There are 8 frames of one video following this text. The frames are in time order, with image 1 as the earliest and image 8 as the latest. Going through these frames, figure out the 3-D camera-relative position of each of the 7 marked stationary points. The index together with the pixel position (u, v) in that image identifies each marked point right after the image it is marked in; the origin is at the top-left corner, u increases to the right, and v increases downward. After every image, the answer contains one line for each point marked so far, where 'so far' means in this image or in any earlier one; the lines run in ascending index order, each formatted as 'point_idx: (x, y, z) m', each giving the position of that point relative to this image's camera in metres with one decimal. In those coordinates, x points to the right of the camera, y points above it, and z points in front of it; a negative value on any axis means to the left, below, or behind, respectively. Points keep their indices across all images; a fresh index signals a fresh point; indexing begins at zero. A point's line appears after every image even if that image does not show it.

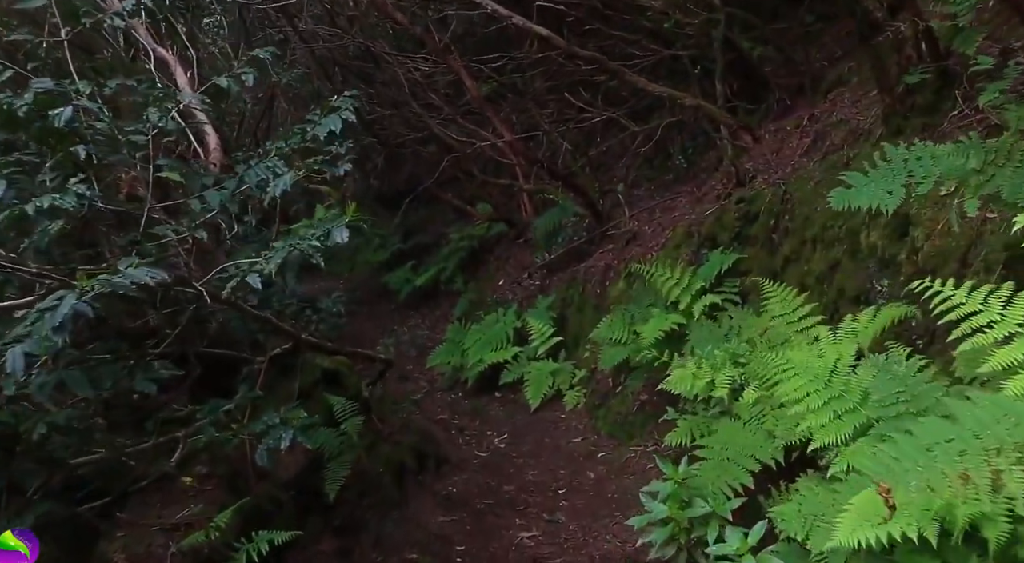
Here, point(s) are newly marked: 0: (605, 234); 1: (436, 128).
0: (+1.1, +0.6, +11.0) m
1: (-1.1, +2.3, +13.6) m
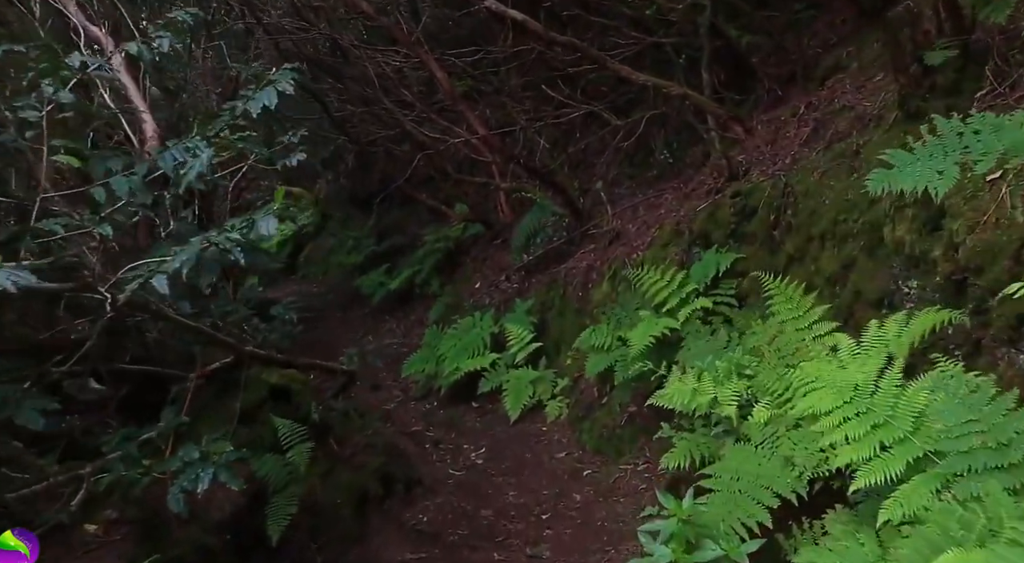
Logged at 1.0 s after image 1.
0: (+0.8, +0.5, +10.4) m
1: (-1.5, +2.2, +13.0) m
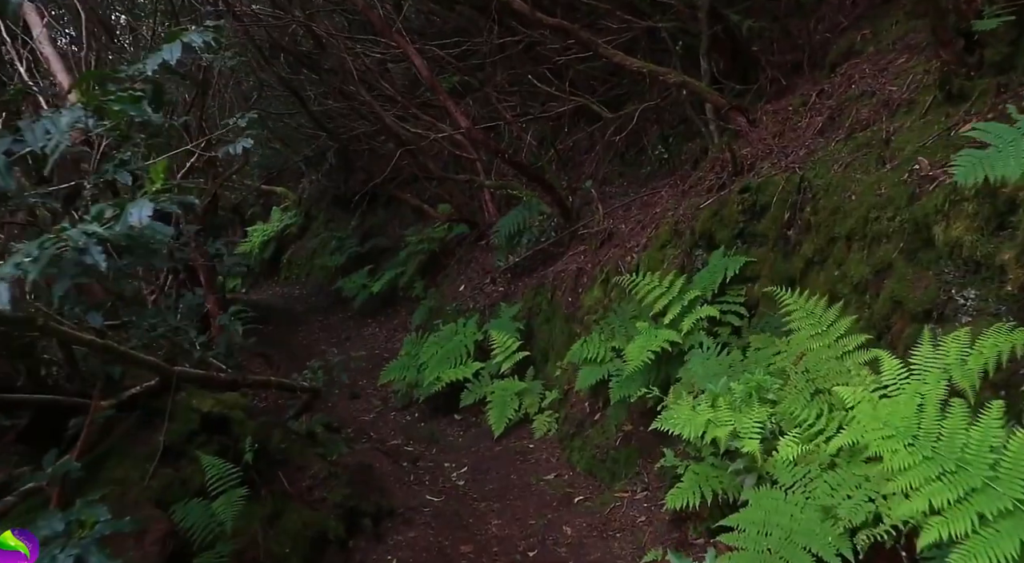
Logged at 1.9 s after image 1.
0: (+0.7, +0.5, +9.8) m
1: (-1.7, +2.2, +12.3) m
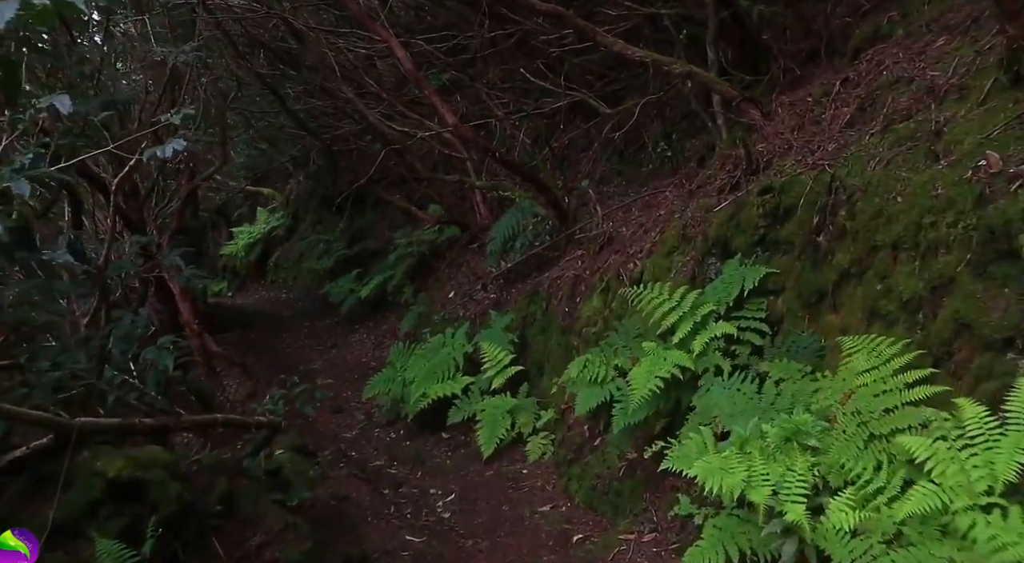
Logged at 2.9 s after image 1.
0: (+0.6, +0.4, +9.1) m
1: (-1.8, +2.1, +11.7) m
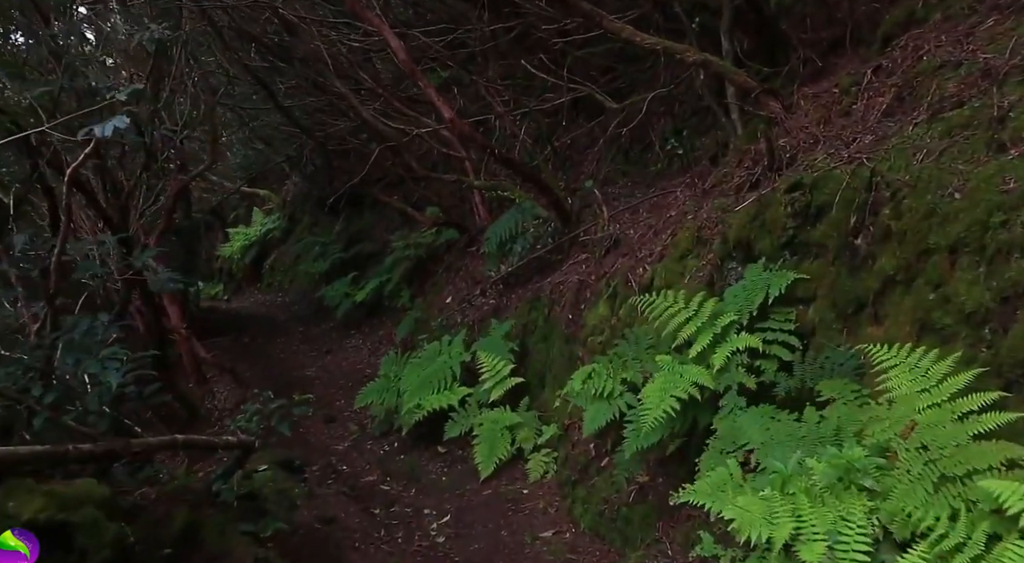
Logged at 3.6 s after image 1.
0: (+0.6, +0.4, +8.7) m
1: (-1.8, +2.1, +11.2) m
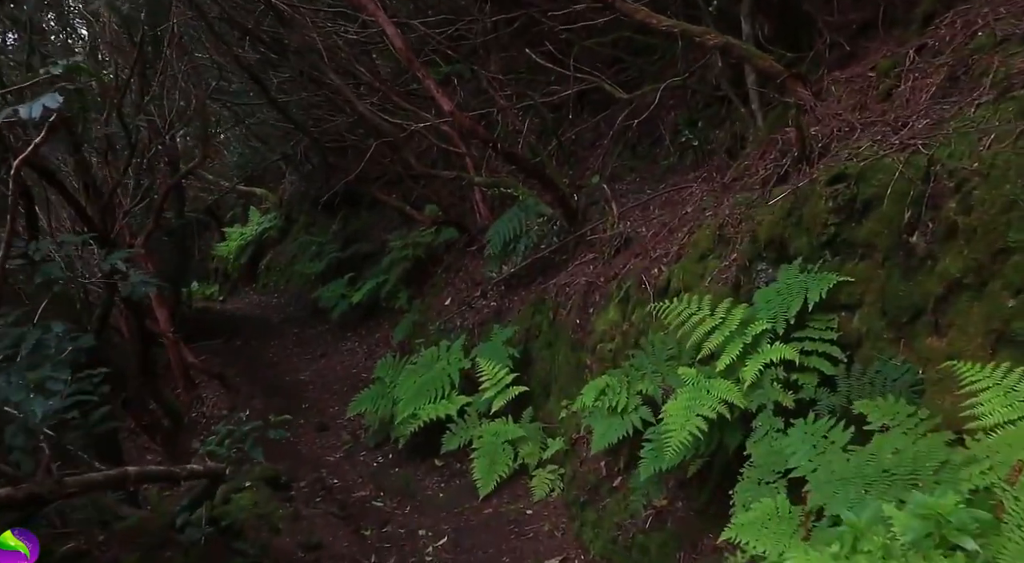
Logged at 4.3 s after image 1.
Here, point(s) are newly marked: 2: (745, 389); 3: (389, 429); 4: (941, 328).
0: (+0.6, +0.4, +8.2) m
1: (-1.8, +2.0, +10.7) m
2: (+1.0, -0.4, +3.8) m
3: (-1.1, -1.3, +8.1) m
4: (+1.7, -0.2, +3.6) m
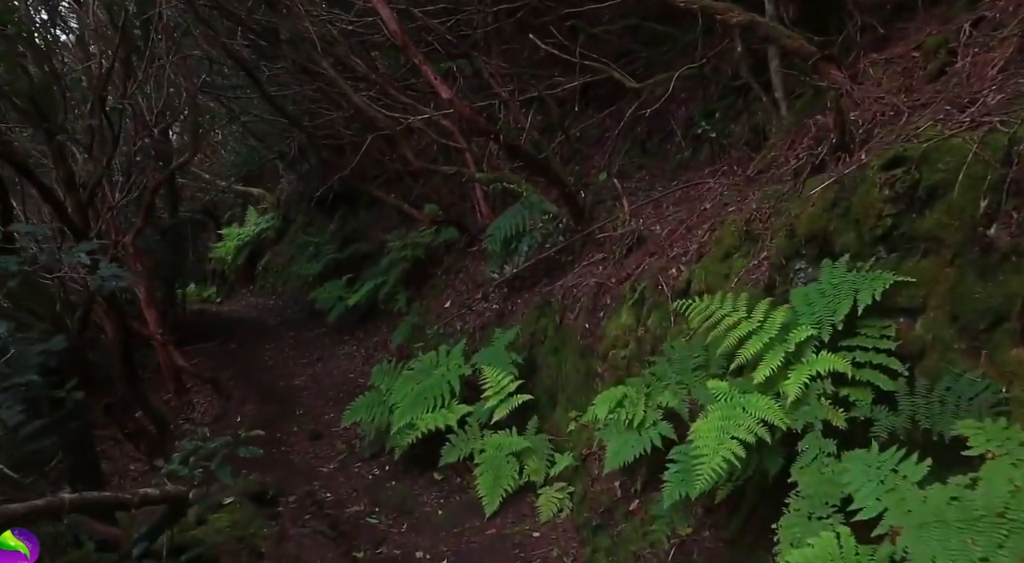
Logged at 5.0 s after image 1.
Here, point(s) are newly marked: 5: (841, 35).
0: (+0.7, +0.4, +7.7) m
1: (-1.7, +2.0, +10.2) m
2: (+1.0, -0.5, +3.3) m
3: (-1.1, -1.3, +7.7) m
4: (+1.7, -0.2, +3.1) m
5: (+2.1, +1.6, +5.7) m
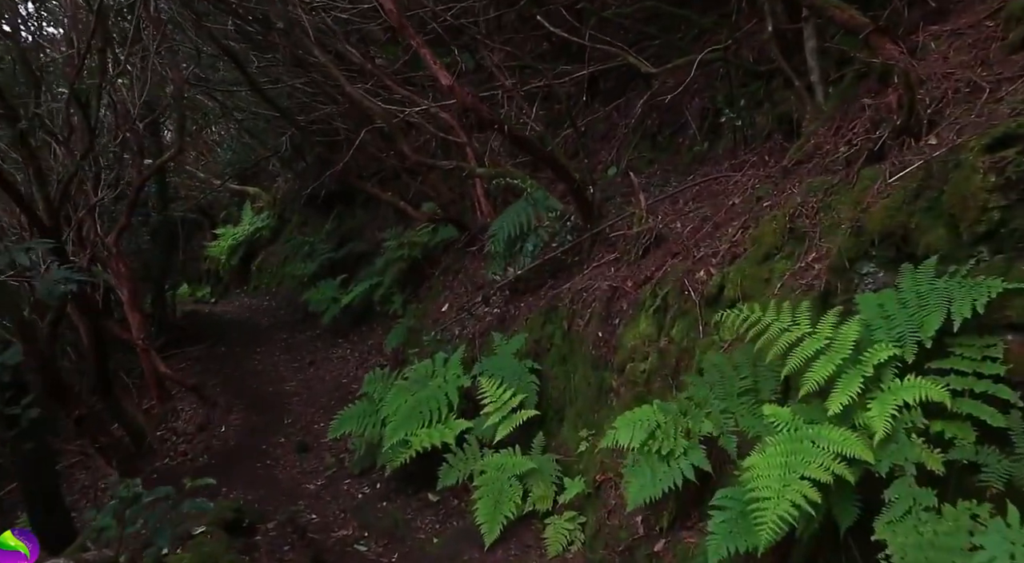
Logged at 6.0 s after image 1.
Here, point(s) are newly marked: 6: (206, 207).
0: (+0.7, +0.3, +7.0) m
1: (-1.7, +2.0, +9.6) m
2: (+1.0, -0.5, +2.7) m
3: (-1.1, -1.4, +7.0) m
4: (+1.7, -0.2, +2.4) m
5: (+2.1, +1.5, +5.1) m
6: (-5.7, +1.4, +16.4) m
